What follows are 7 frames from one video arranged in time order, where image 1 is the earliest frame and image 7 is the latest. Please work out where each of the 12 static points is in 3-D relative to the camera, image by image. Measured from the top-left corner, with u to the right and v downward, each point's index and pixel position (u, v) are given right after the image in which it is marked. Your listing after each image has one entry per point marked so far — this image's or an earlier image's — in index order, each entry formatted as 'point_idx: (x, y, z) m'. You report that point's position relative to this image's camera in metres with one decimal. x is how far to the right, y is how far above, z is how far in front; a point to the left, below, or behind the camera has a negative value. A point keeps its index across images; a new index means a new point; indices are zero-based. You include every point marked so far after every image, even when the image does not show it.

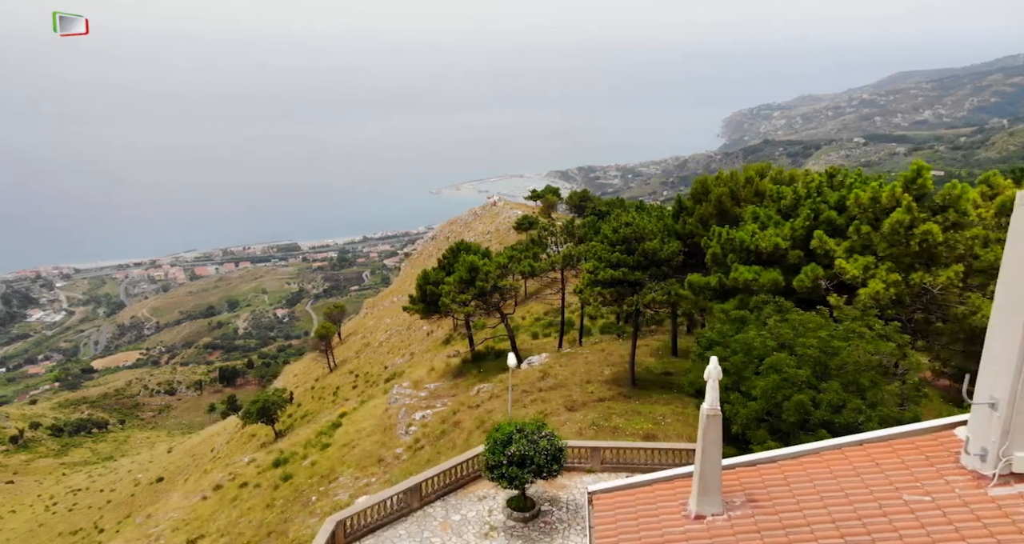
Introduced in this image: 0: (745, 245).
0: (+6.3, +0.7, +15.6) m
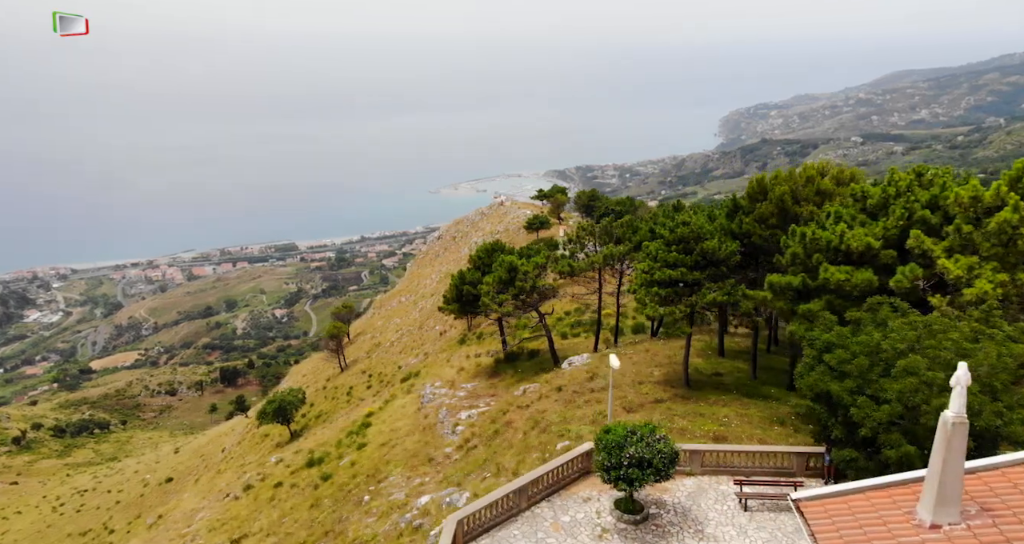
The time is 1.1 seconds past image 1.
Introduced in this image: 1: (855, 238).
0: (+8.3, +0.7, +15.4) m
1: (+8.6, +0.9, +14.8) m
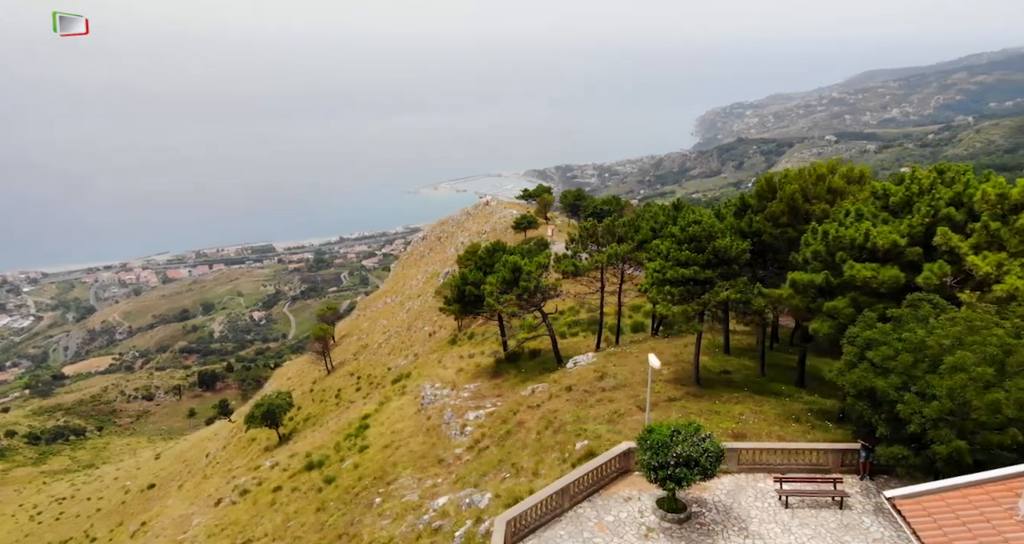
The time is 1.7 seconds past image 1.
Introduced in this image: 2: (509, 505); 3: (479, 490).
0: (+8.9, +0.8, +15.5) m
1: (+9.3, +1.0, +14.9) m
2: (0.0, -6.3, +16.7) m
3: (-1.0, -7.1, +19.7) m
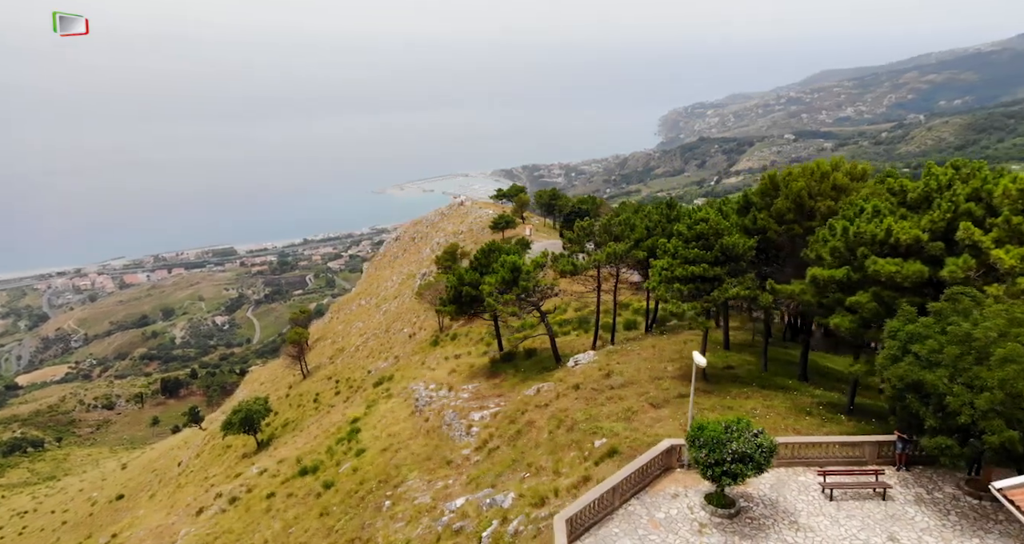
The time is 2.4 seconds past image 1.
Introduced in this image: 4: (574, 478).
0: (+9.5, +0.9, +15.7) m
1: (+9.9, +1.1, +15.2) m
2: (+0.7, -6.3, +16.6) m
3: (-0.4, -7.1, +19.7) m
4: (+1.7, -5.8, +17.1) m
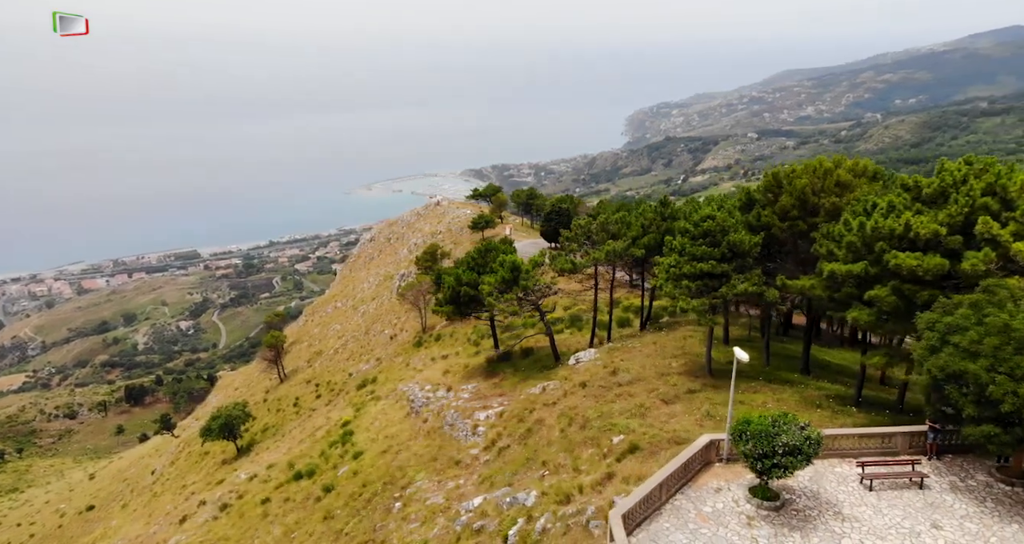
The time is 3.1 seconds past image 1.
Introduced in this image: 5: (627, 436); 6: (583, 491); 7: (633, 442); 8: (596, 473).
0: (+10.1, +1.0, +16.1) m
1: (+10.5, +1.3, +15.5) m
2: (+1.3, -6.3, +16.7) m
3: (+0.1, -7.0, +19.7) m
4: (+2.4, -5.7, +17.2) m
5: (+3.7, -5.2, +19.3) m
6: (+1.9, -6.0, +16.5) m
7: (+3.6, -5.1, +18.0) m
8: (+2.4, -5.7, +17.3) m
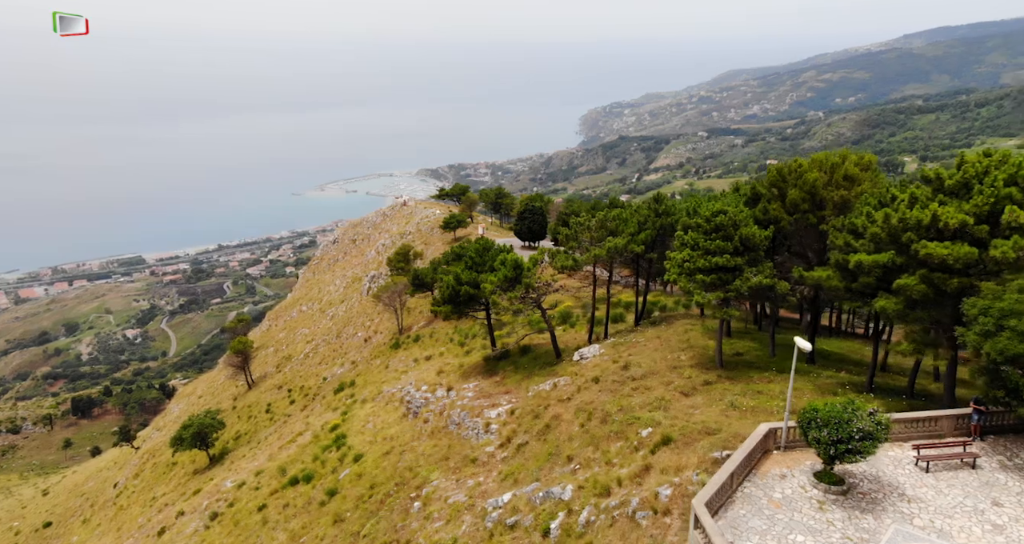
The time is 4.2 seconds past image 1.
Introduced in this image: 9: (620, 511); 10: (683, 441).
0: (+11.1, +1.3, +16.6) m
1: (+11.5, +1.6, +16.1) m
2: (+2.4, -6.1, +16.8) m
3: (+1.1, -6.9, +19.8) m
4: (+3.4, -5.6, +17.4) m
5: (+4.6, -5.0, +19.6) m
6: (+3.0, -5.8, +16.7) m
7: (+4.6, -4.9, +18.3) m
8: (+3.4, -5.6, +17.5) m
9: (+2.7, -6.1, +15.6) m
10: (+5.0, -5.0, +17.9) m
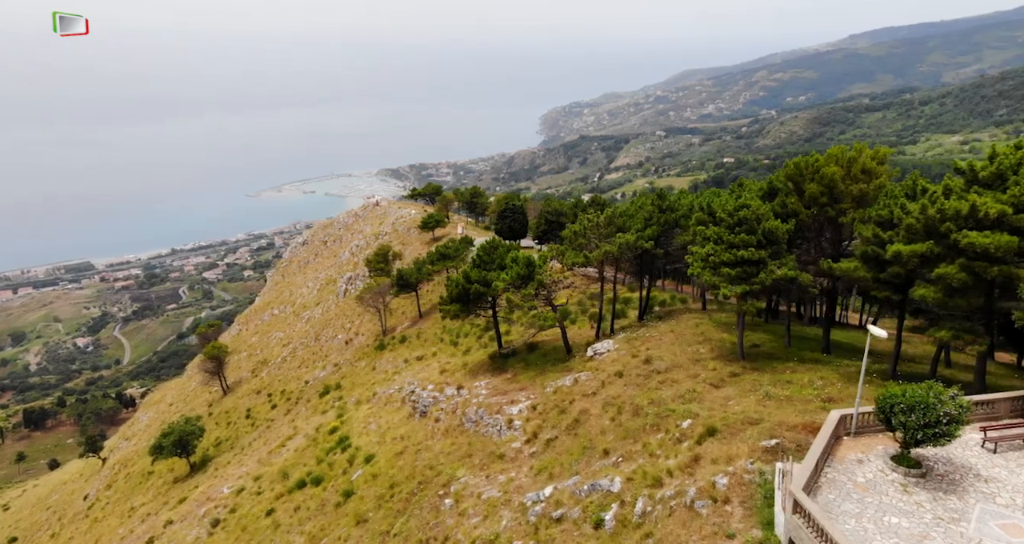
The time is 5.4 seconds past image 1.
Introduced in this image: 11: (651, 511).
0: (+12.4, +1.6, +17.1) m
1: (+12.9, +1.9, +16.6) m
2: (+3.9, -6.0, +17.1) m
3: (+2.5, -6.8, +20.0) m
4: (+4.9, -5.4, +17.7) m
5: (+6.0, -4.8, +19.9) m
6: (+4.5, -5.6, +17.0) m
7: (+6.0, -4.7, +18.6) m
8: (+4.9, -5.4, +17.8) m
9: (+4.3, -5.9, +15.8) m
10: (+6.4, -4.8, +18.2) m
11: (+3.6, -6.3, +16.0) m
